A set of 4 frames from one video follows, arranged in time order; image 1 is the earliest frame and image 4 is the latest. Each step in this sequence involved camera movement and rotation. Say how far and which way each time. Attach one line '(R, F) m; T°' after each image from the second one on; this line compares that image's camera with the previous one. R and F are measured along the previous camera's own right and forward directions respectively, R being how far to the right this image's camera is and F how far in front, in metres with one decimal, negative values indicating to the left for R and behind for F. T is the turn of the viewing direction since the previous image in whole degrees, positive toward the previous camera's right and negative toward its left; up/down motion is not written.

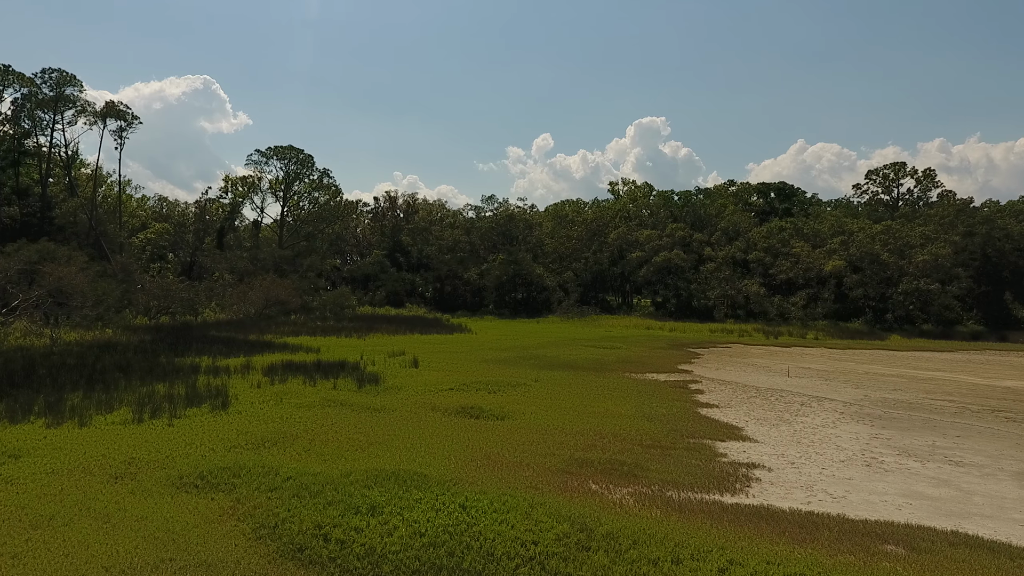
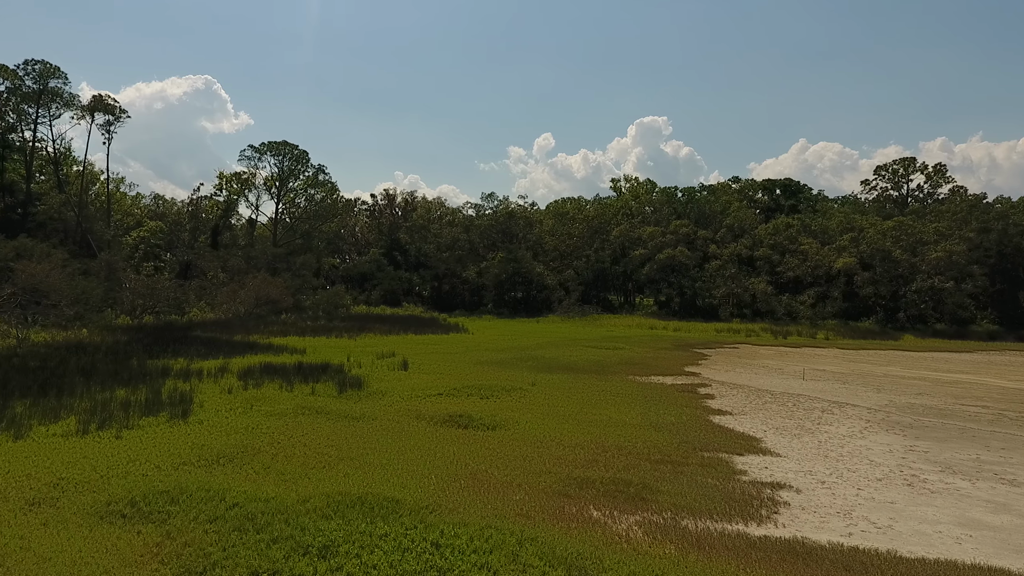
(+0.2, +1.4) m; 0°
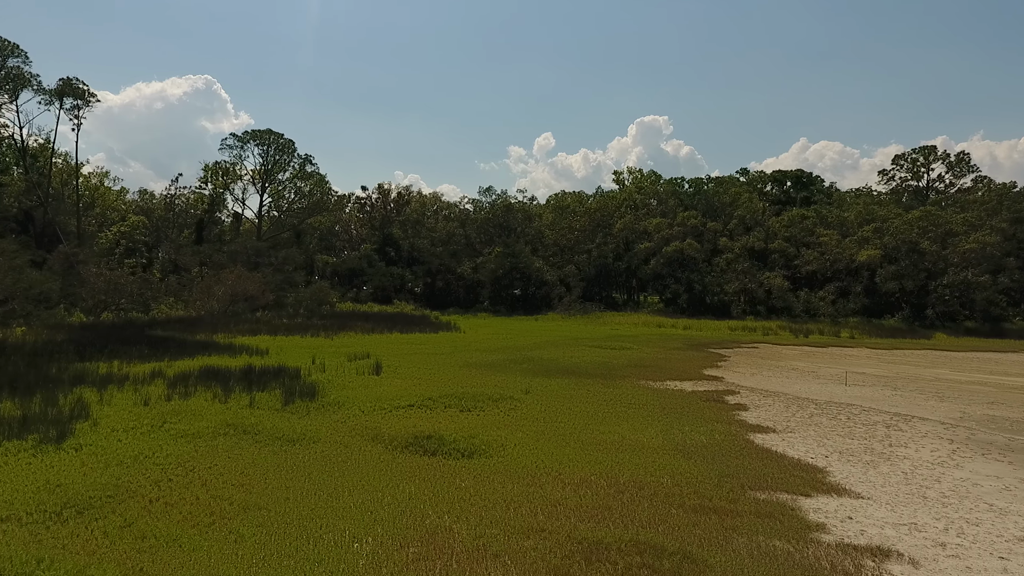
(+0.3, +3.0) m; 0°
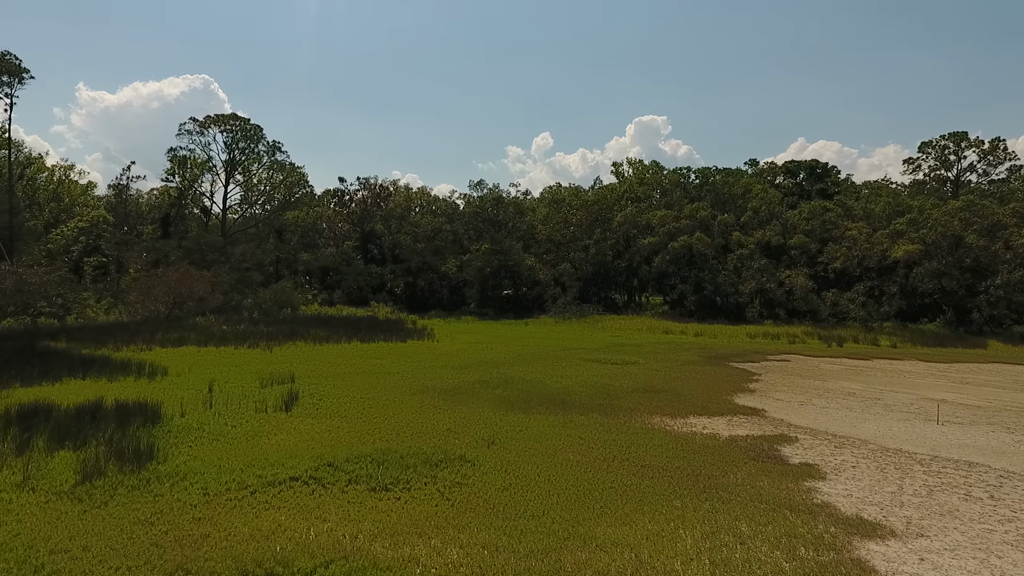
(+0.6, +4.8) m; 0°
